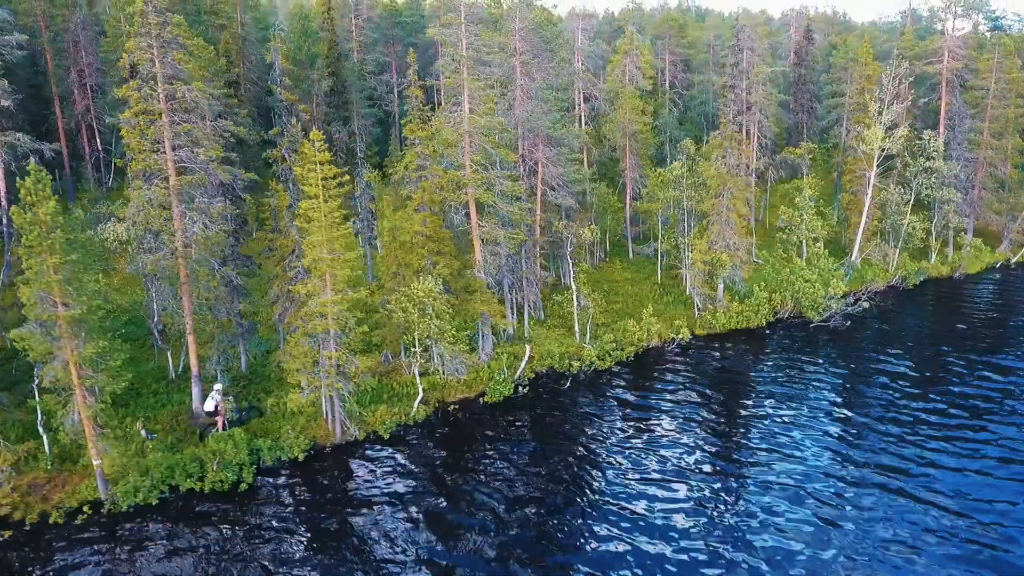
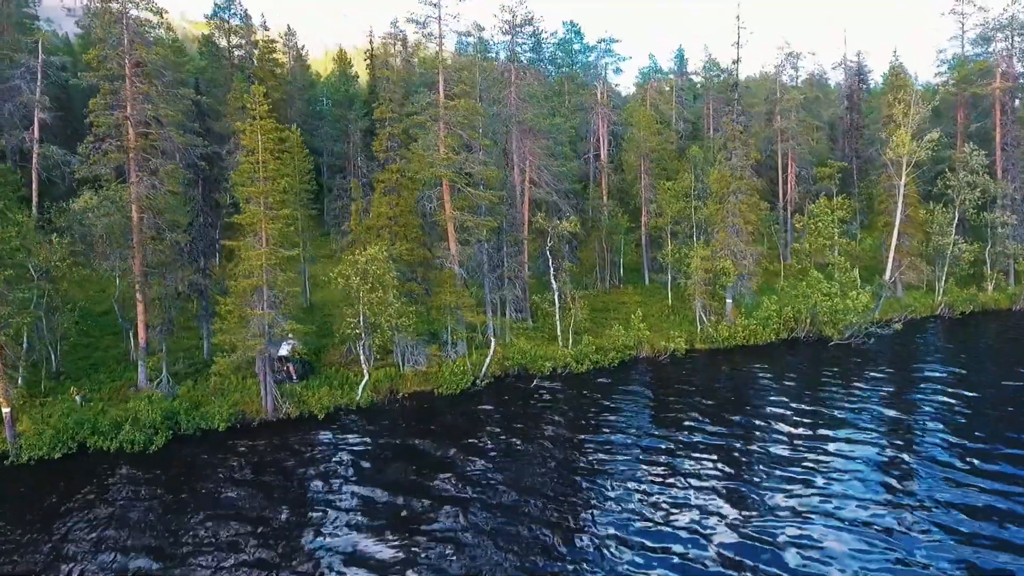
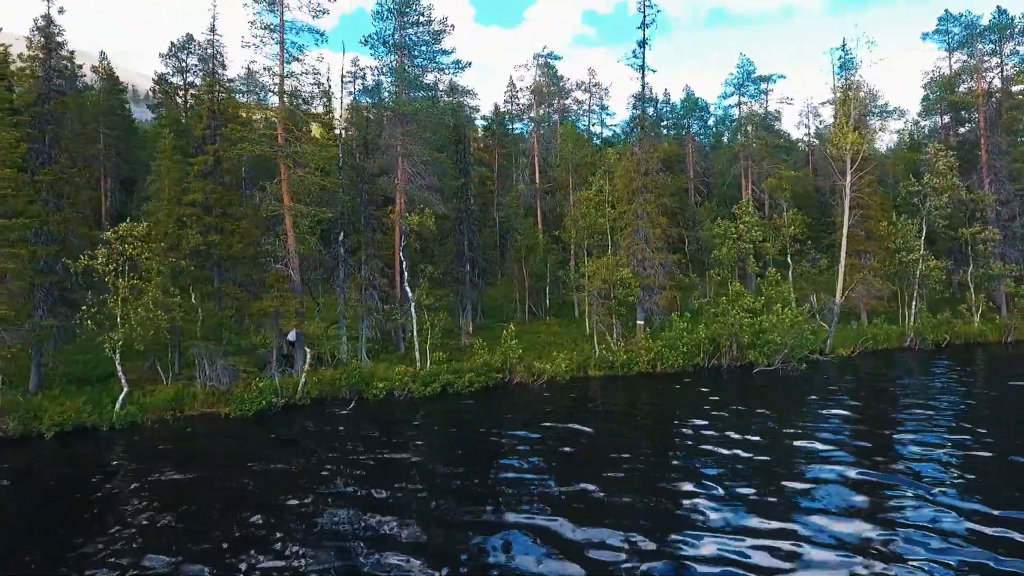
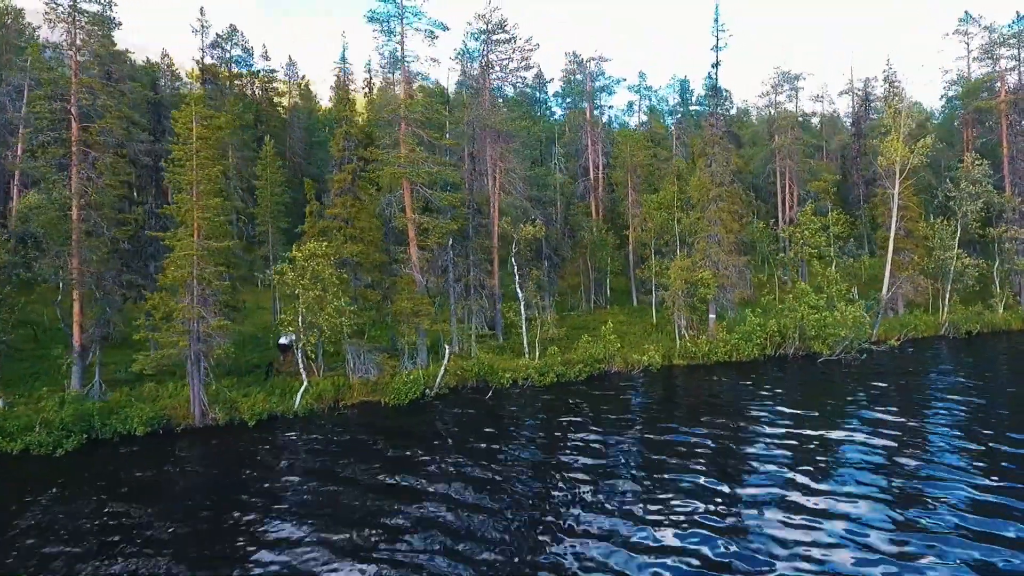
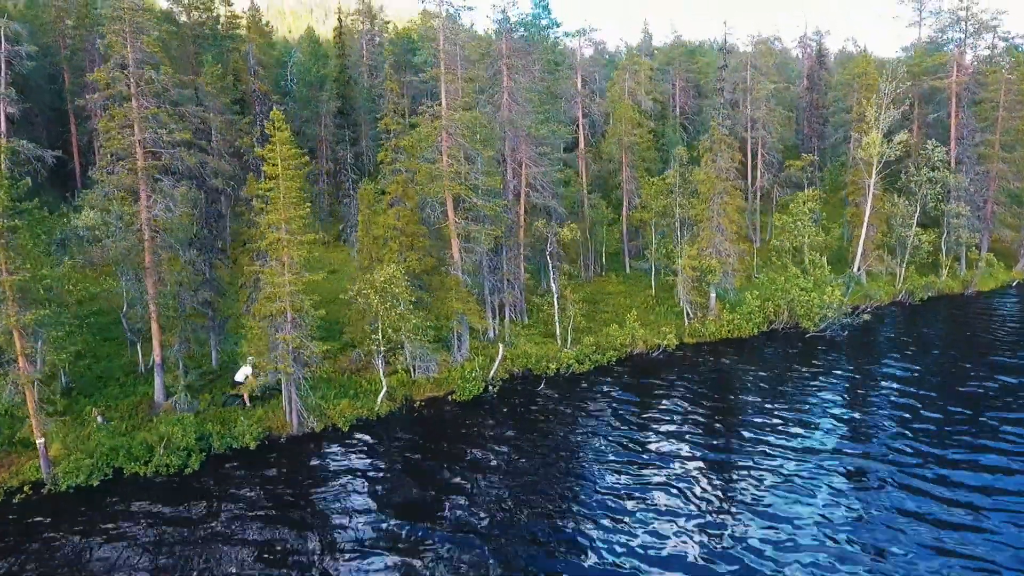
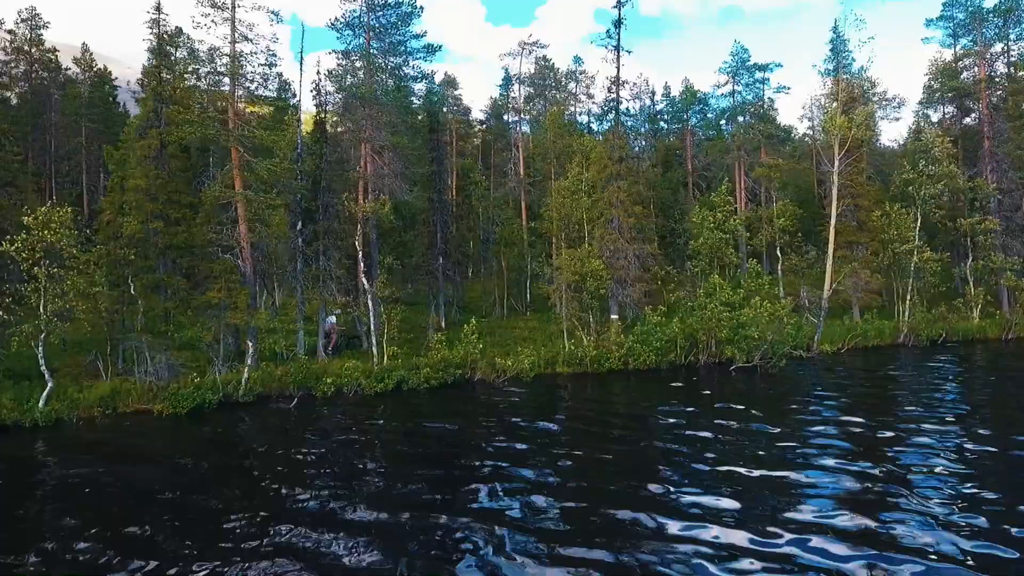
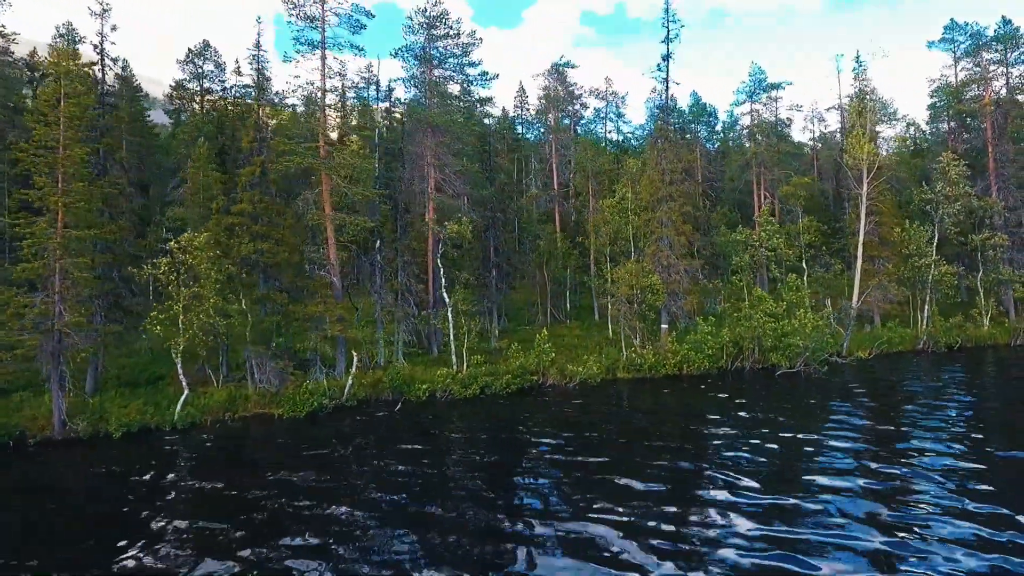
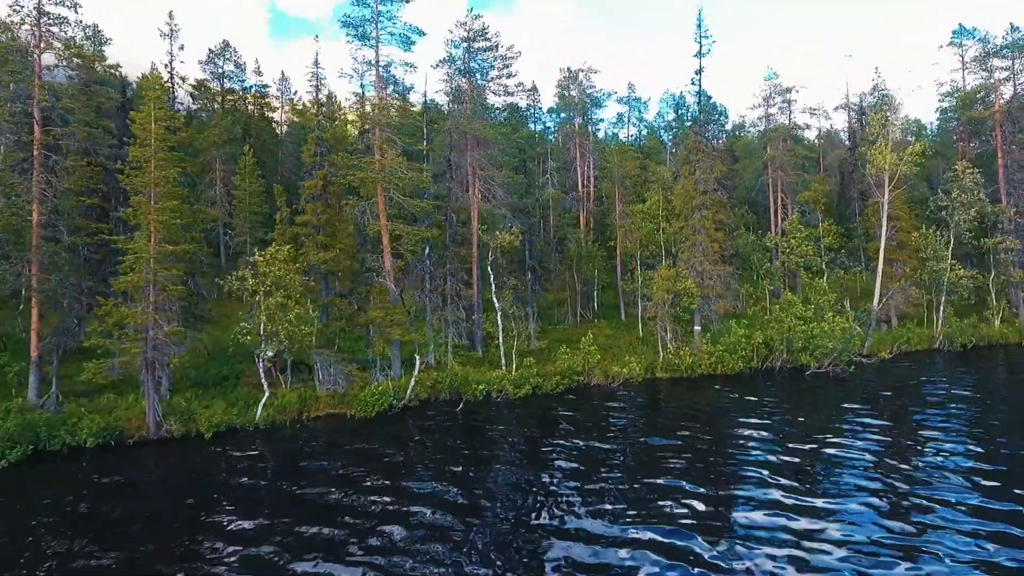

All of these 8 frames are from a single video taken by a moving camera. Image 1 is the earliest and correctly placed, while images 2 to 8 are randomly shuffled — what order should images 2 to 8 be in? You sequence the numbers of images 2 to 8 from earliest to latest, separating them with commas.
5, 2, 4, 8, 7, 3, 6
